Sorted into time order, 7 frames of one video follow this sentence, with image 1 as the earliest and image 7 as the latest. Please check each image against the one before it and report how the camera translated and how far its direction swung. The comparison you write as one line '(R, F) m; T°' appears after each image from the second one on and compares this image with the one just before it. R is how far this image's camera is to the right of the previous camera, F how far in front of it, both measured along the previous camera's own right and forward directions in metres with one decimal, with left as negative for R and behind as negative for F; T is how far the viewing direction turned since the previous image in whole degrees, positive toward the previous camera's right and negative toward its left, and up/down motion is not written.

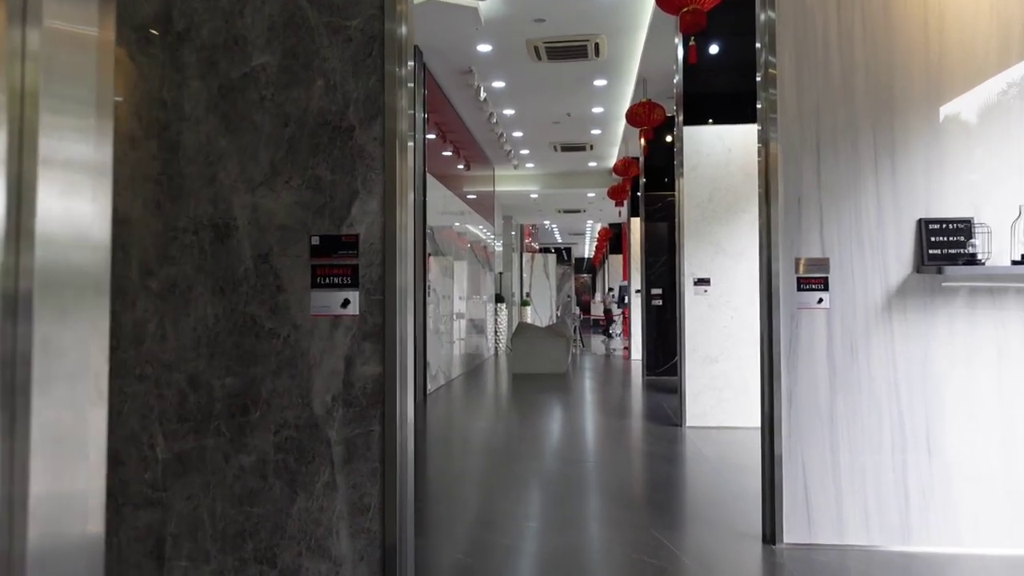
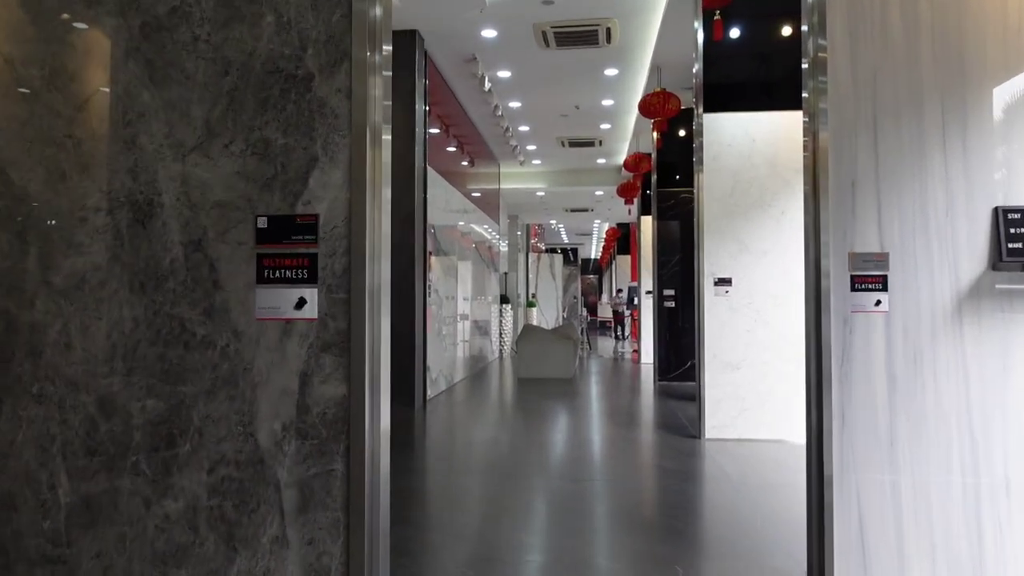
(0.0, +0.5) m; 0°
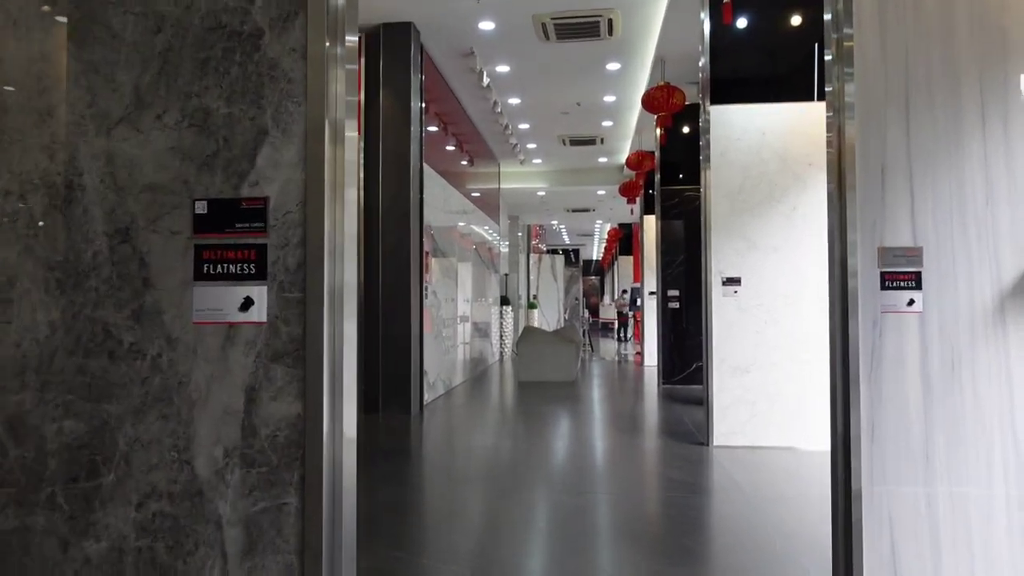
(0.0, +0.3) m; 0°
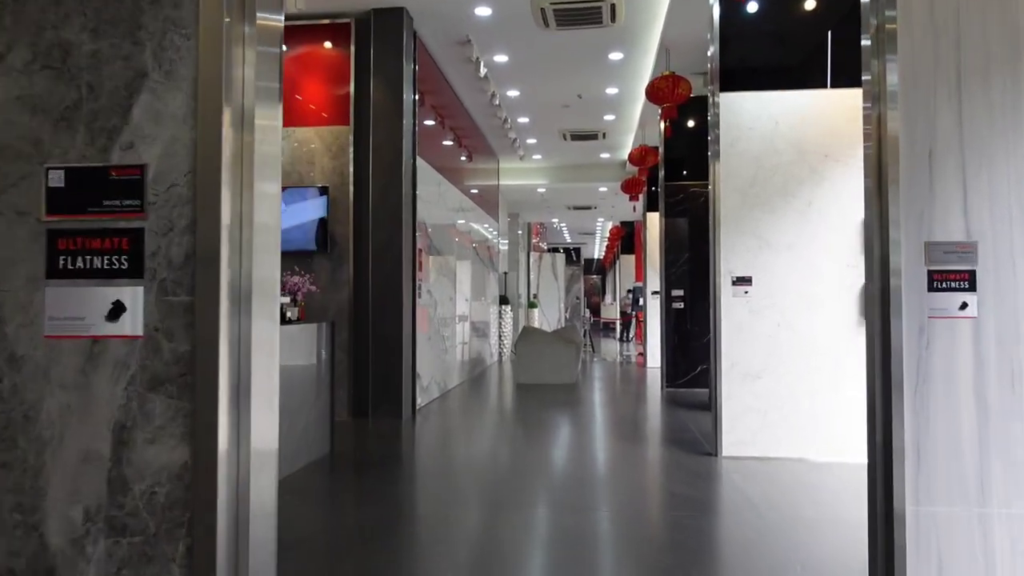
(0.0, +0.3) m; 0°
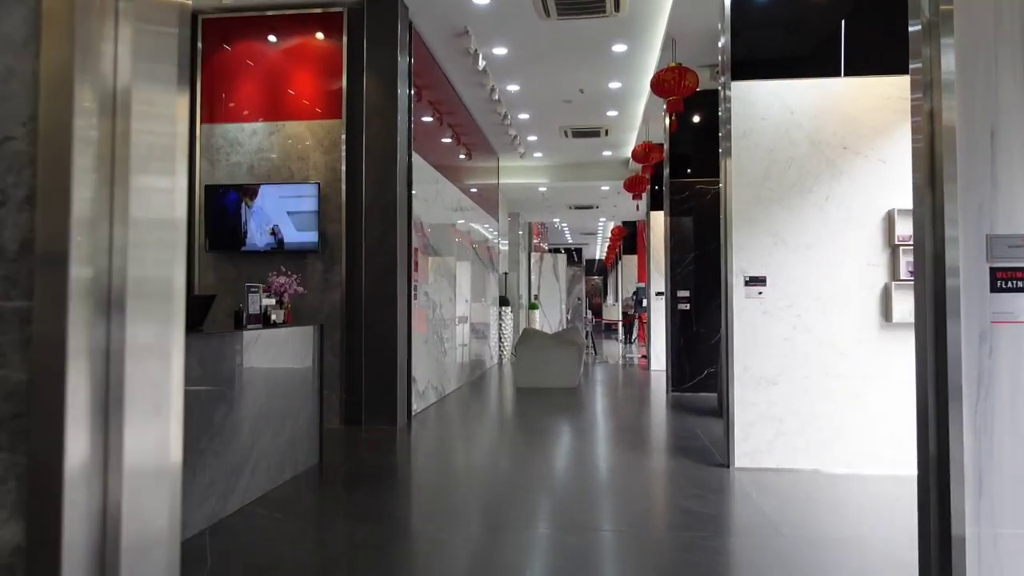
(0.0, +0.3) m; 0°
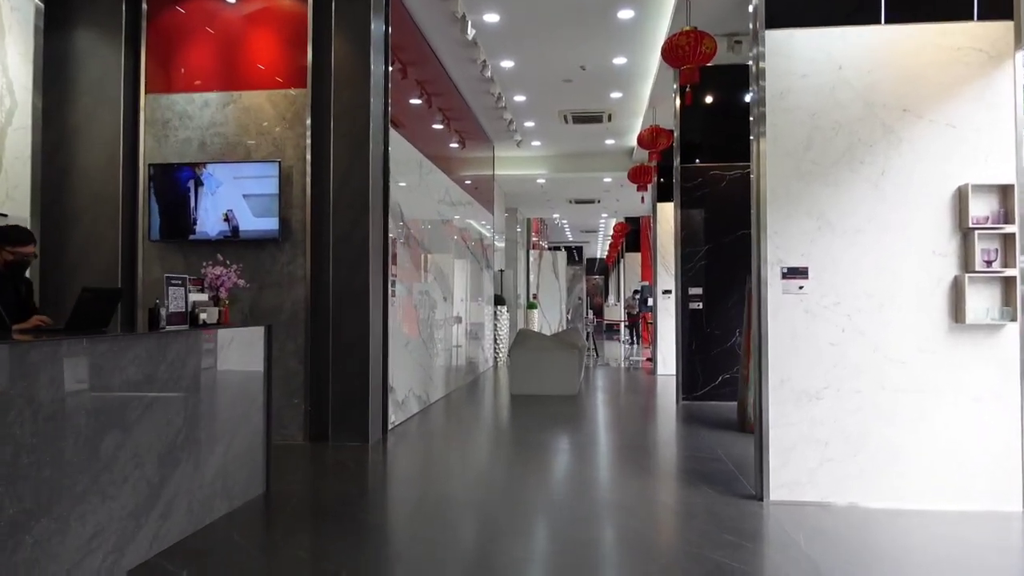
(+0.1, +0.8) m; 0°
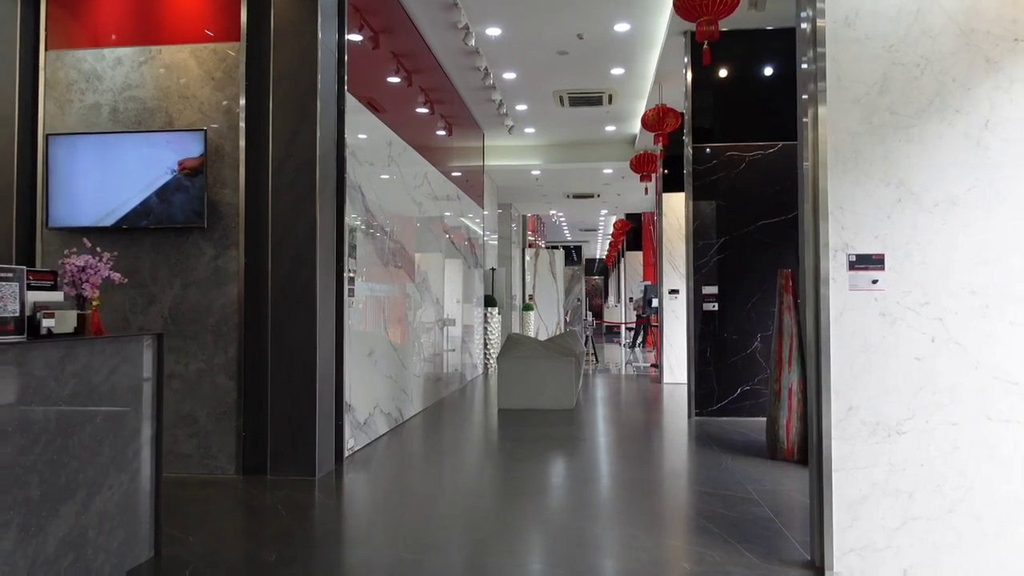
(+0.1, +1.0) m; 0°
